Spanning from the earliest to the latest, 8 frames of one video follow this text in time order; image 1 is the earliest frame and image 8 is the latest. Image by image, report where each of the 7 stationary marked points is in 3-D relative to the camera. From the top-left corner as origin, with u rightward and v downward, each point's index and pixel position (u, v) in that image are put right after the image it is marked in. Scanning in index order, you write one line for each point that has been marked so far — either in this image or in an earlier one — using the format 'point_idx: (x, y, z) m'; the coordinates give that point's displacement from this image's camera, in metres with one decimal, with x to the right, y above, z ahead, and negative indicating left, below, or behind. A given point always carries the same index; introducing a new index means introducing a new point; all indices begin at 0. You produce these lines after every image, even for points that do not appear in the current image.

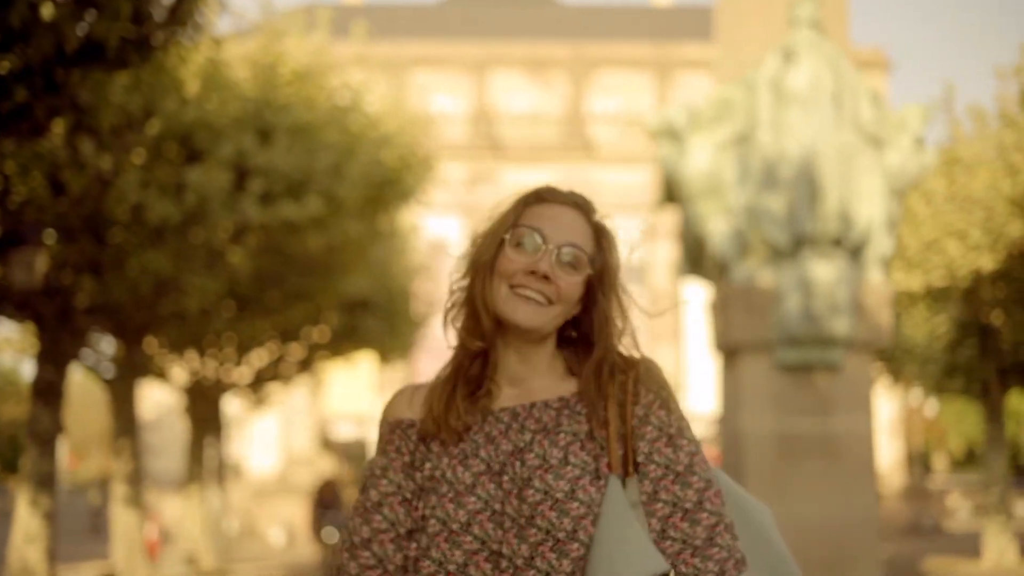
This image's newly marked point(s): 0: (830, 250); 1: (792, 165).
0: (+2.4, +0.3, +13.6) m
1: (+2.1, +0.9, +13.5) m
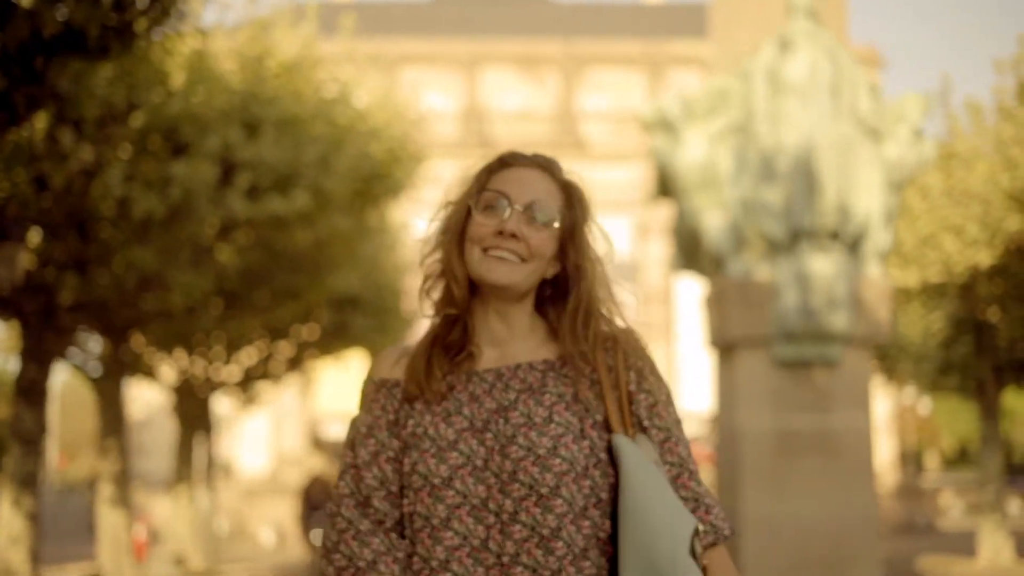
0: (+2.3, +0.3, +13.3) m
1: (+2.0, +1.0, +13.2) m
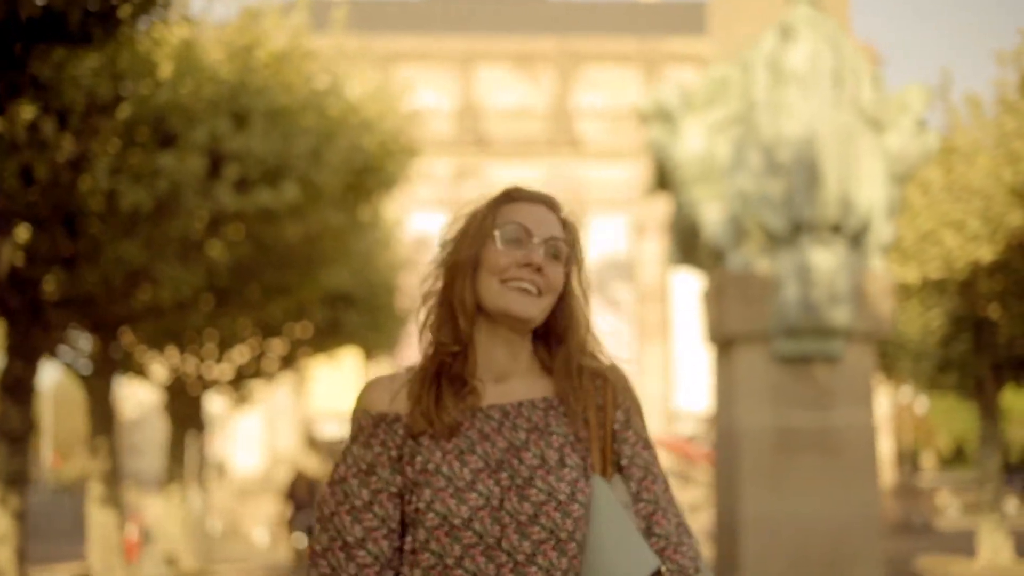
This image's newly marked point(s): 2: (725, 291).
0: (+2.3, +0.4, +13.0) m
1: (+2.0, +1.0, +13.0) m
2: (+1.5, 0.0, +13.0) m
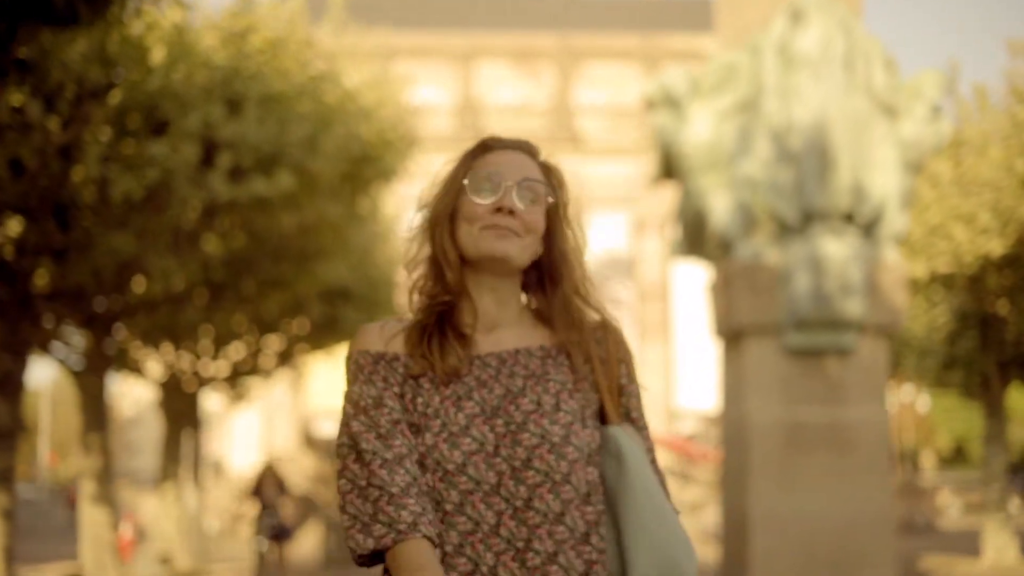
0: (+2.3, +0.4, +12.6) m
1: (+2.0, +1.1, +12.5) m
2: (+1.5, 0.0, +12.6) m
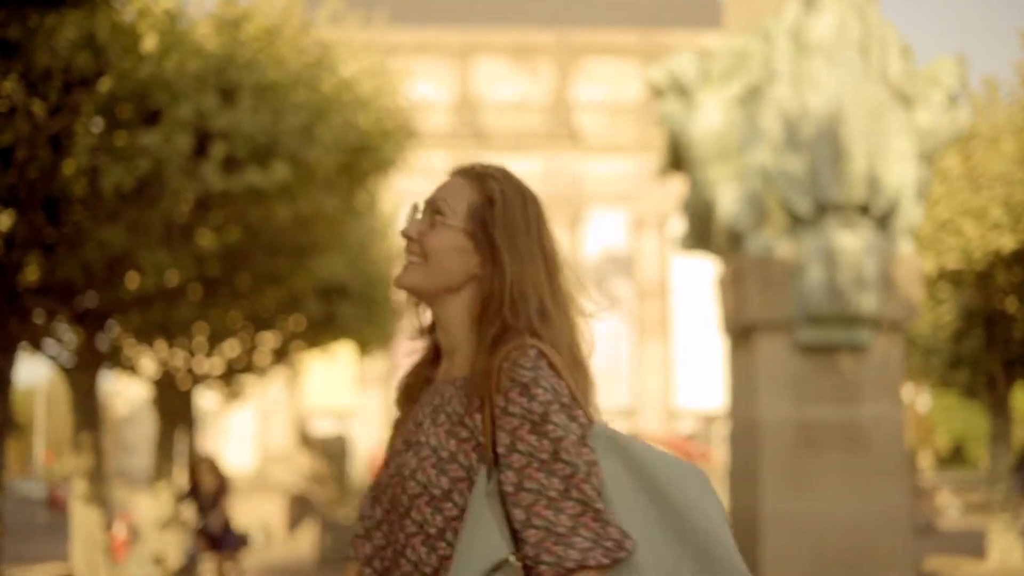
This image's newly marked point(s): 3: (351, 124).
0: (+2.3, +0.5, +12.2) m
1: (+2.0, +1.1, +12.1) m
2: (+1.6, +0.1, +12.1) m
3: (-1.8, +1.8, +19.8) m
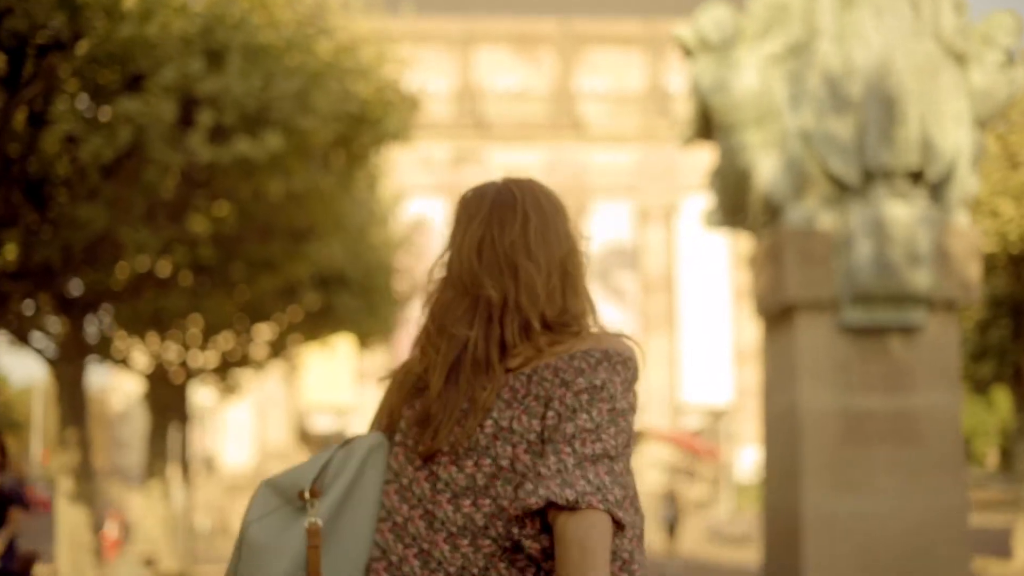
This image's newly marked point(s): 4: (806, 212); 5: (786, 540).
0: (+2.4, +0.6, +11.1) m
1: (+2.1, +1.3, +11.0) m
2: (+1.7, +0.2, +11.0) m
3: (-1.7, +2.0, +18.6) m
4: (+1.8, +0.5, +11.1) m
5: (+1.7, -1.6, +11.2) m
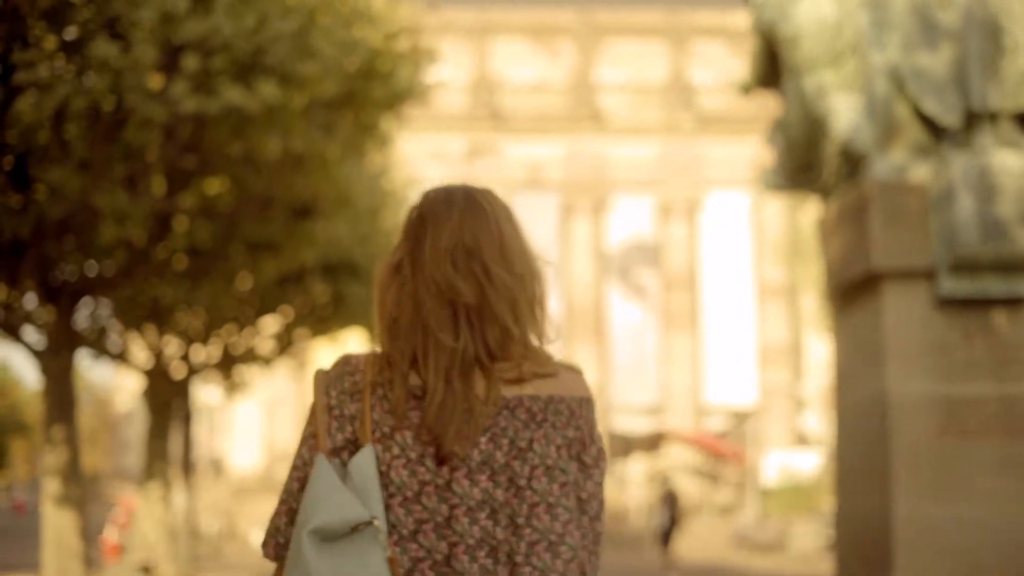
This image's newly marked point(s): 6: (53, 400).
0: (+2.6, +0.8, +9.4) m
1: (+2.3, +1.4, +9.3) m
2: (+1.8, +0.4, +9.3) m
3: (-1.4, +2.2, +17.0) m
4: (+2.0, +0.6, +9.4) m
5: (+1.9, -1.4, +9.4) m
6: (-5.0, -1.2, +19.3) m
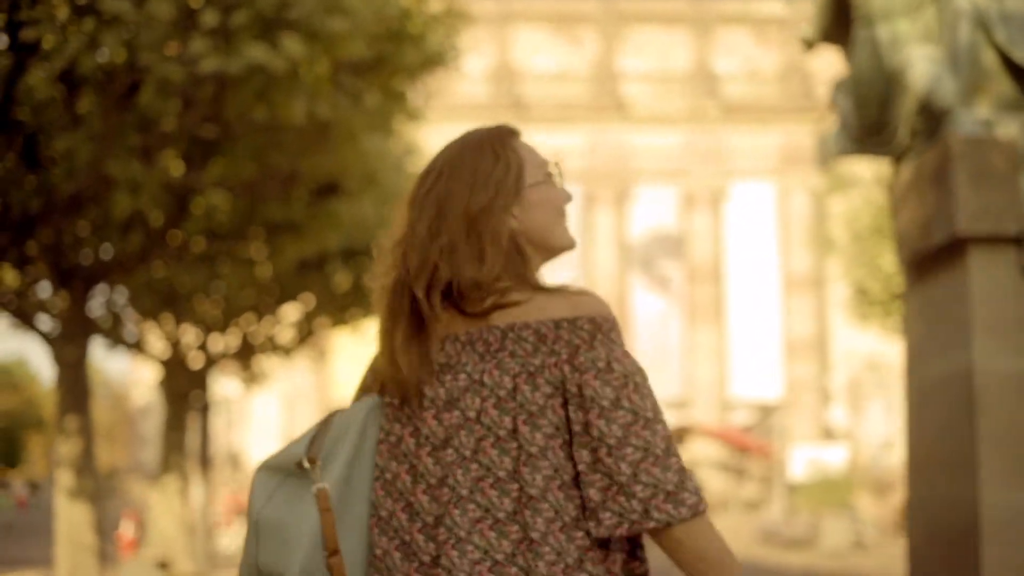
0: (+2.8, +1.0, +8.5) m
1: (+2.5, +1.6, +8.5) m
2: (+2.1, +0.6, +8.5) m
3: (-1.1, +2.3, +16.2) m
4: (+2.2, +0.8, +8.6) m
5: (+2.1, -1.2, +8.6) m
6: (-4.6, -1.1, +18.6) m
